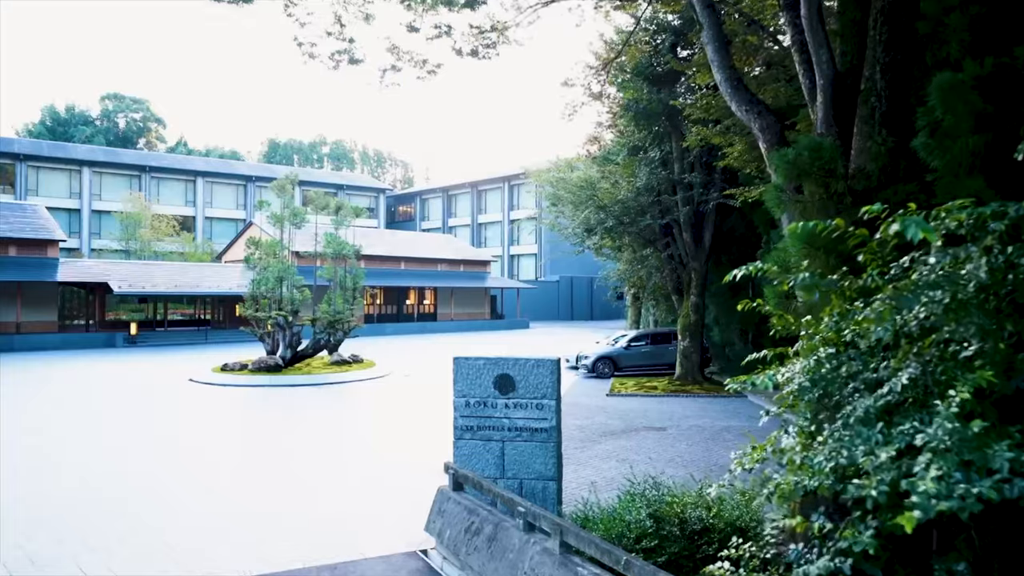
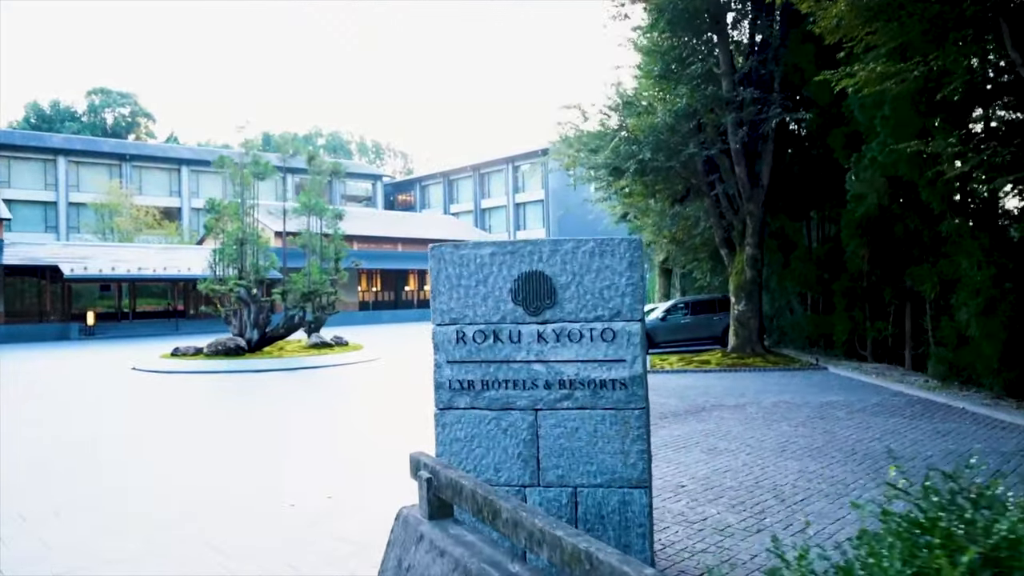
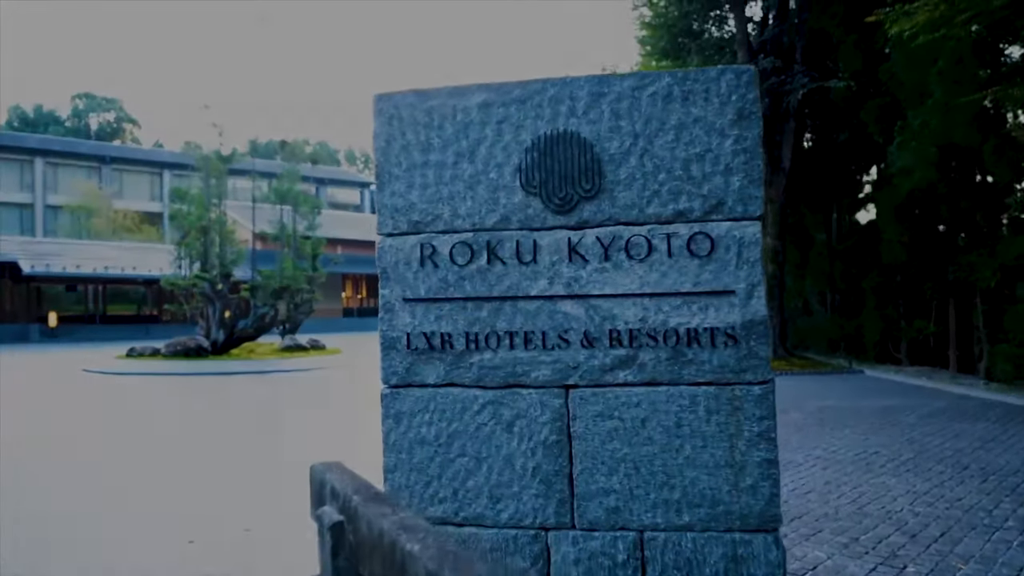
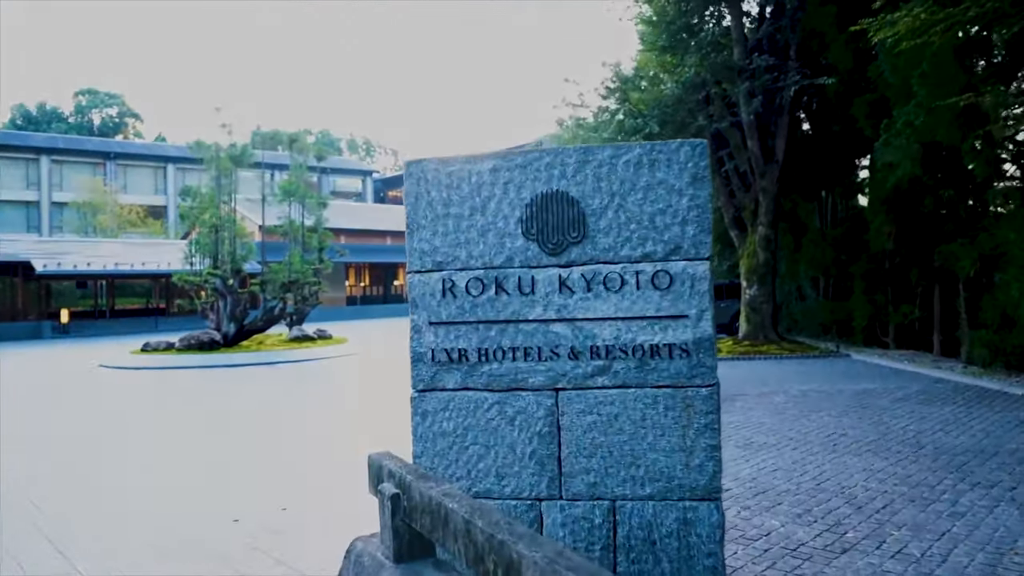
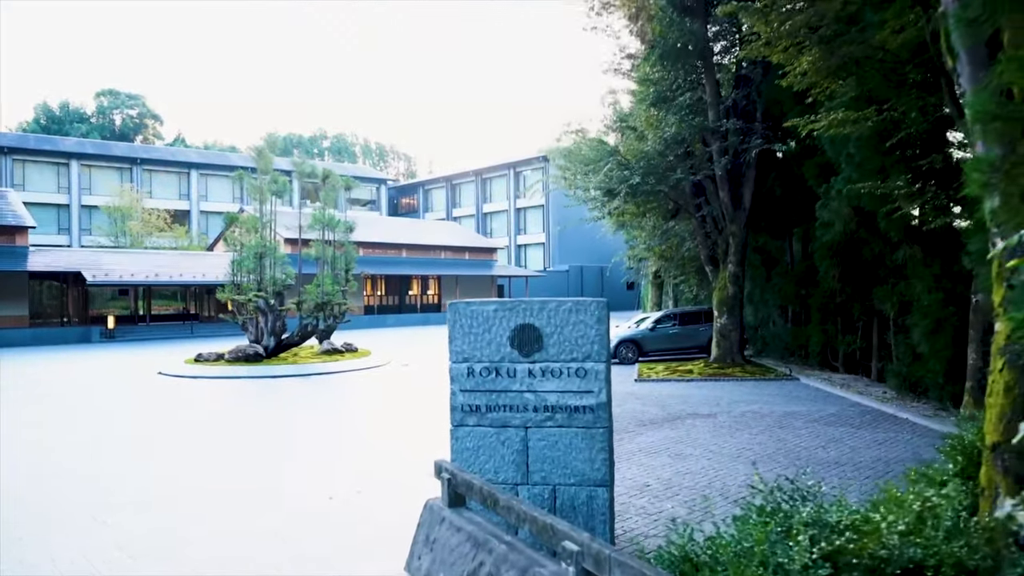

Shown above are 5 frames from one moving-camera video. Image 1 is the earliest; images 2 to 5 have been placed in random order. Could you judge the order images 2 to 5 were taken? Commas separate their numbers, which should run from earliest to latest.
5, 2, 4, 3
